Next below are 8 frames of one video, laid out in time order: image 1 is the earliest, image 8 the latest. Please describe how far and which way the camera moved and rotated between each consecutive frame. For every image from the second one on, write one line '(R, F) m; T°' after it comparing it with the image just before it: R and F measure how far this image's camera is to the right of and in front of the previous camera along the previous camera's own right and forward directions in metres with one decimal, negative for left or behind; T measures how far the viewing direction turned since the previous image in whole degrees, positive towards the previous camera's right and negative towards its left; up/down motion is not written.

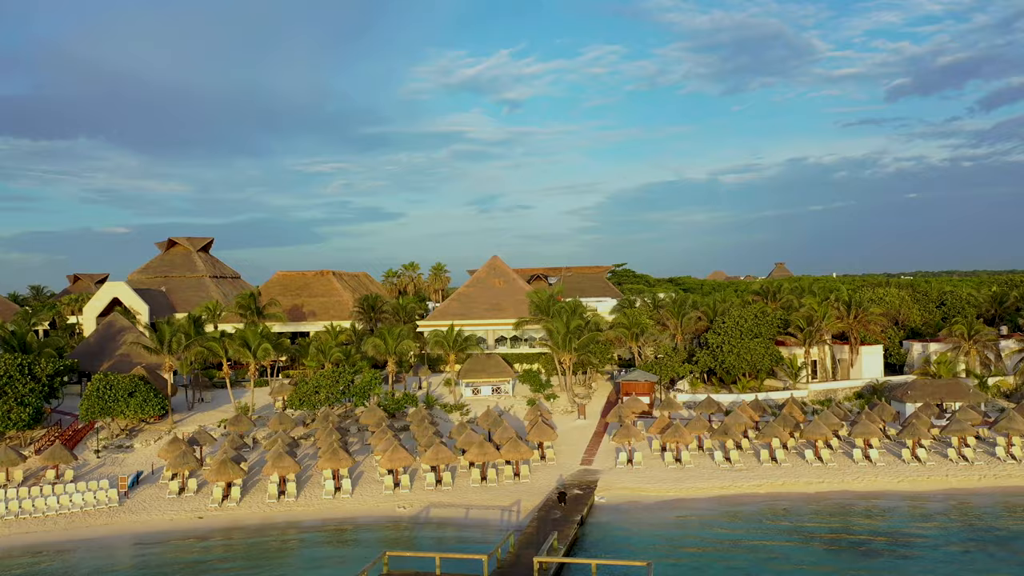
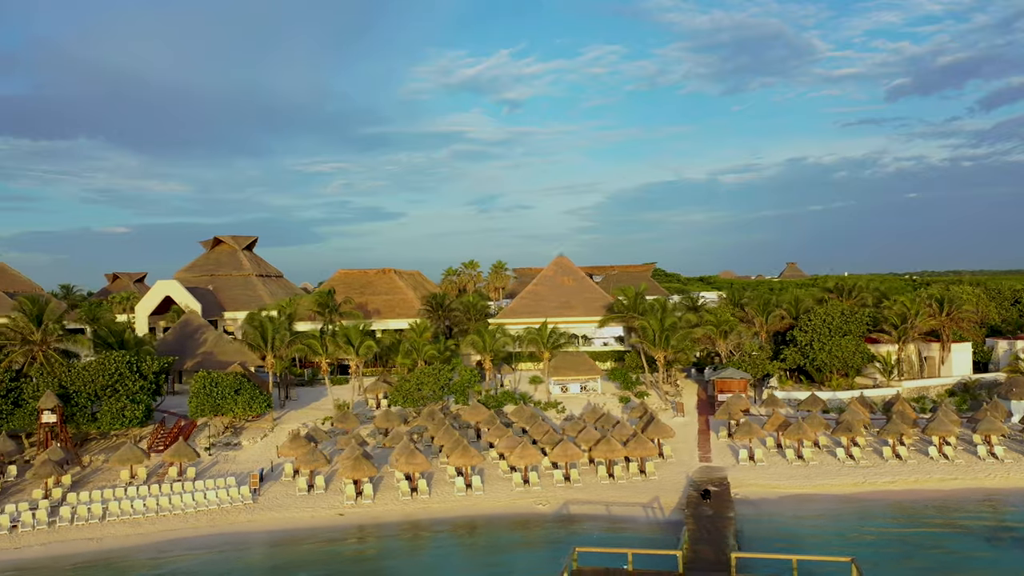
(-2.9, +0.1) m; 0°
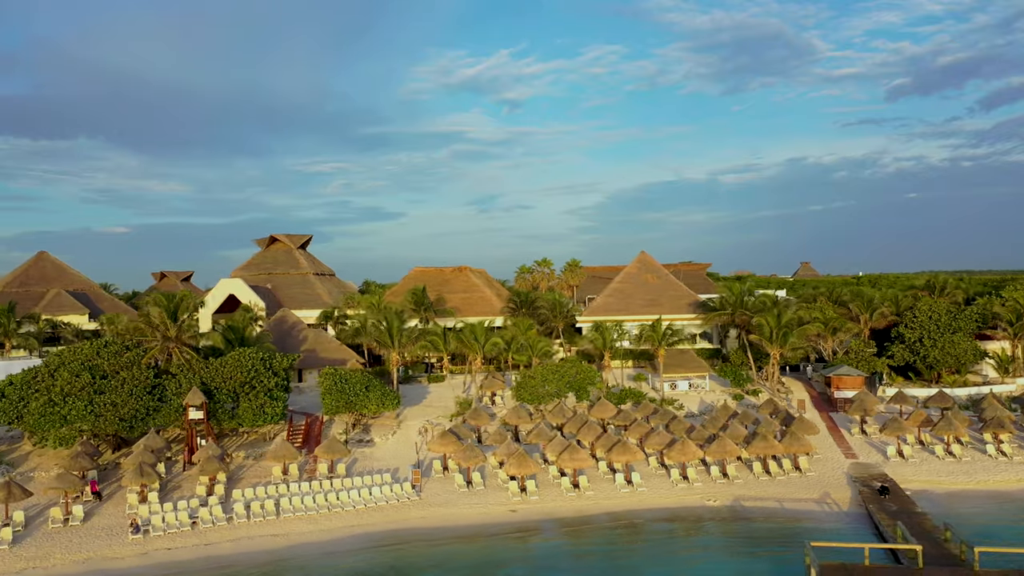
(-3.5, +0.1) m; 0°
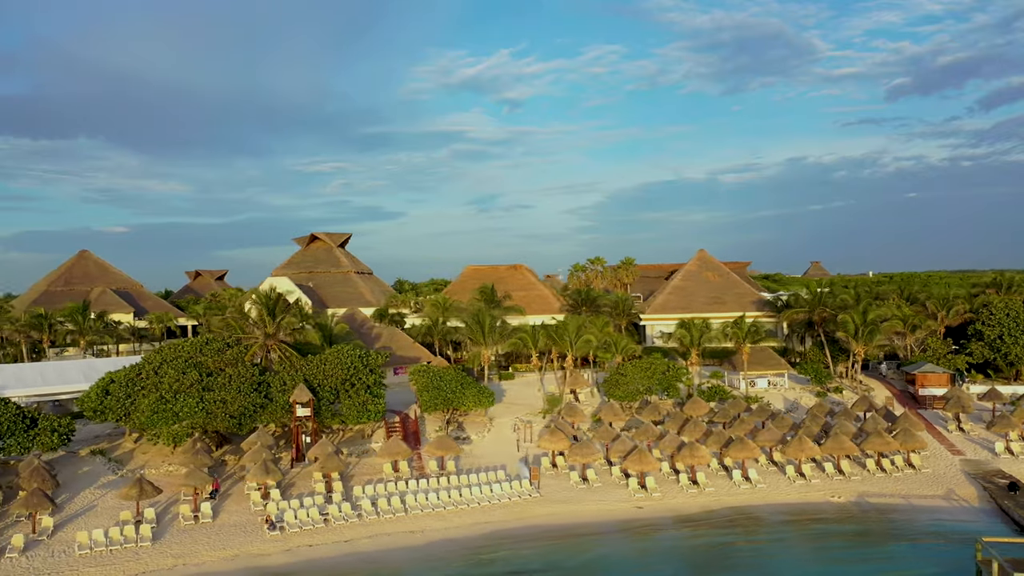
(-2.6, +0.1) m; 0°
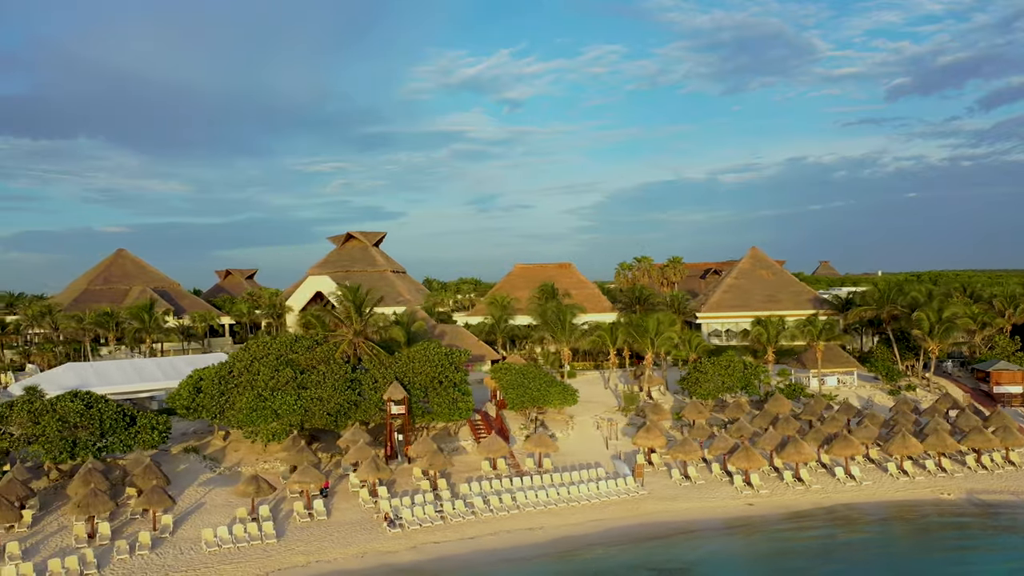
(-2.3, +0.1) m; 0°
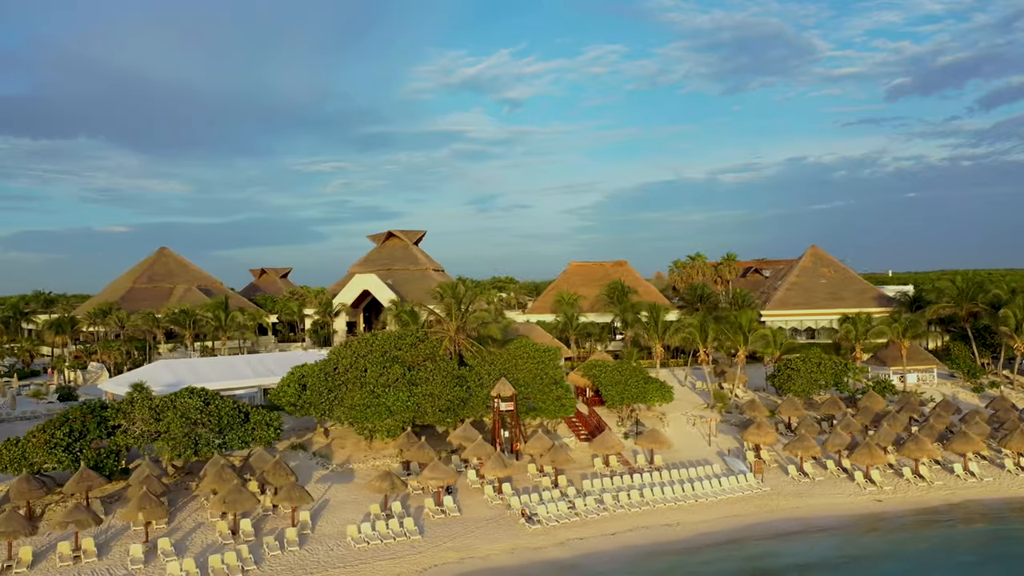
(-2.6, +0.1) m; 0°
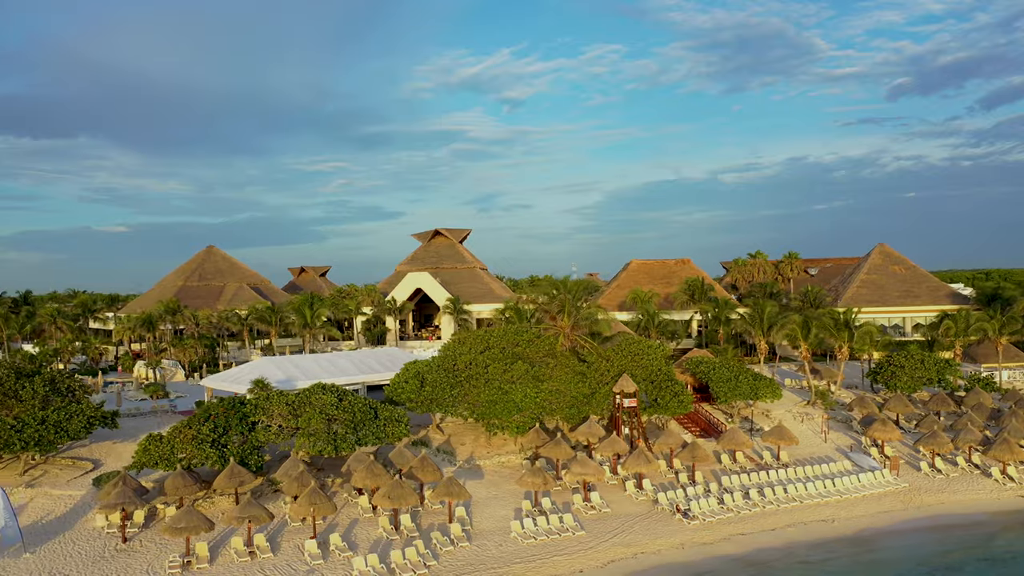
(-2.9, +0.1) m; 0°
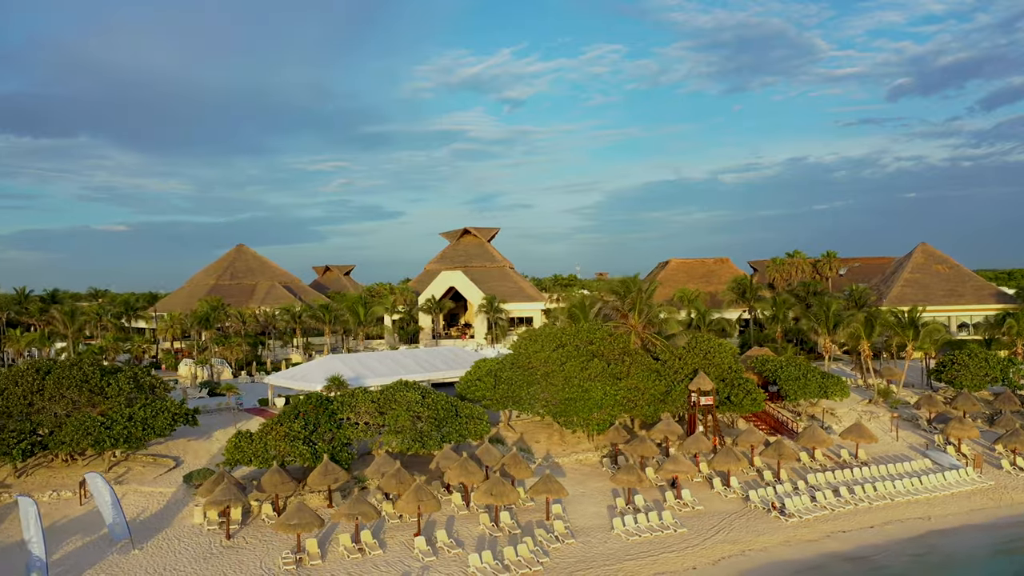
(-1.8, 0.0) m; 0°
